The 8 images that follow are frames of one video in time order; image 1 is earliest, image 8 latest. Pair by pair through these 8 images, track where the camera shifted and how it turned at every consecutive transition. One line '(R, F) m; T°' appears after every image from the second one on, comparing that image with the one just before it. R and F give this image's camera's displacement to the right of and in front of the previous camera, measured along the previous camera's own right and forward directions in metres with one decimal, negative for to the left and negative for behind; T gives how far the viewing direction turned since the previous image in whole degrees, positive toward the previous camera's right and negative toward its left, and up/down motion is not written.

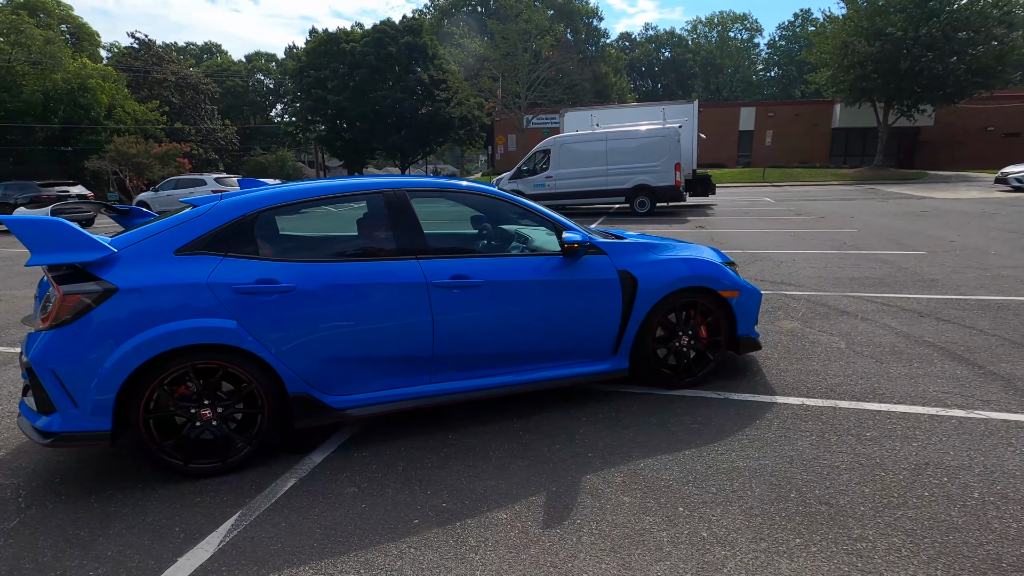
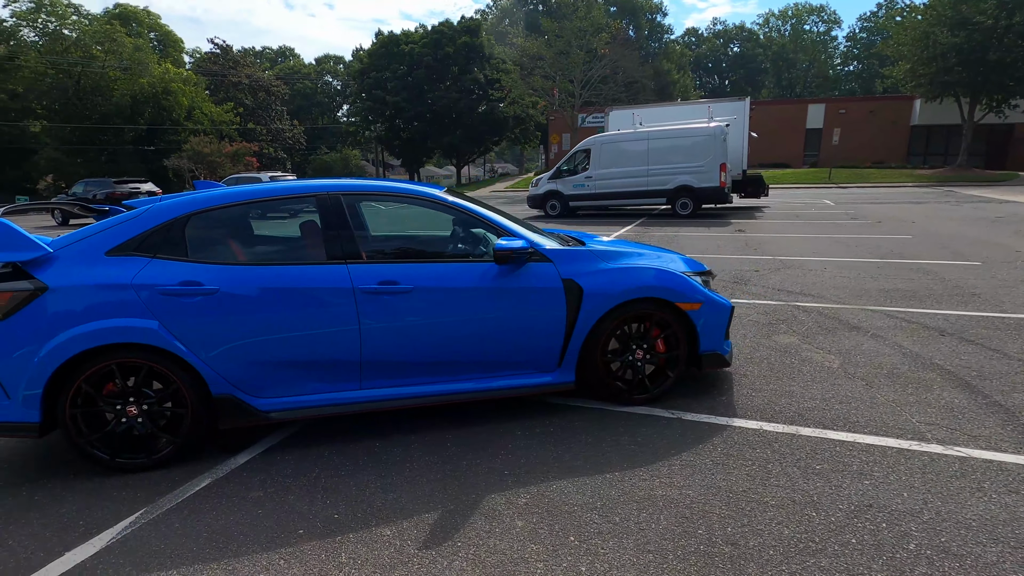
(+0.8, +0.2) m; -6°
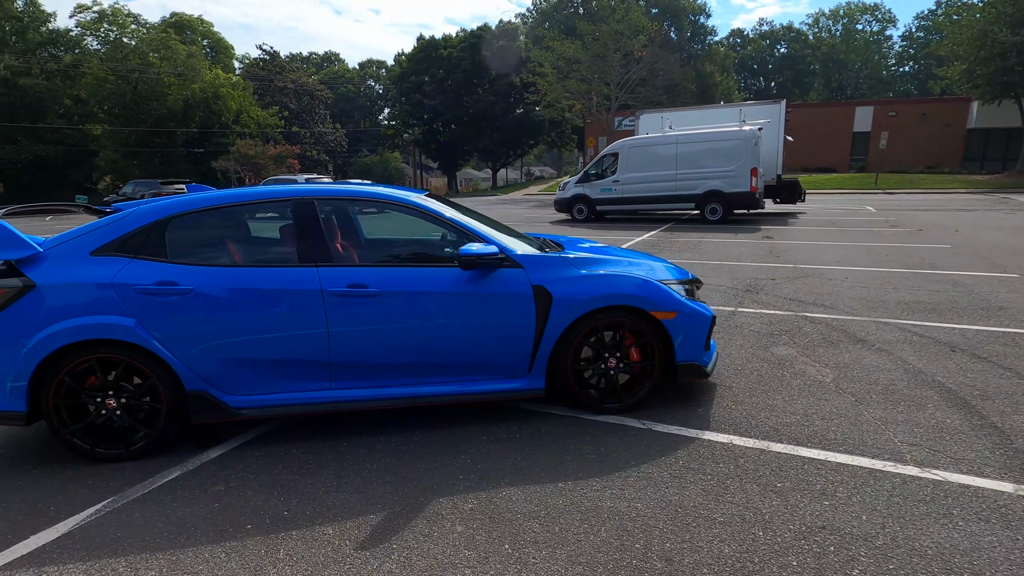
(+0.4, 0.0) m; -4°
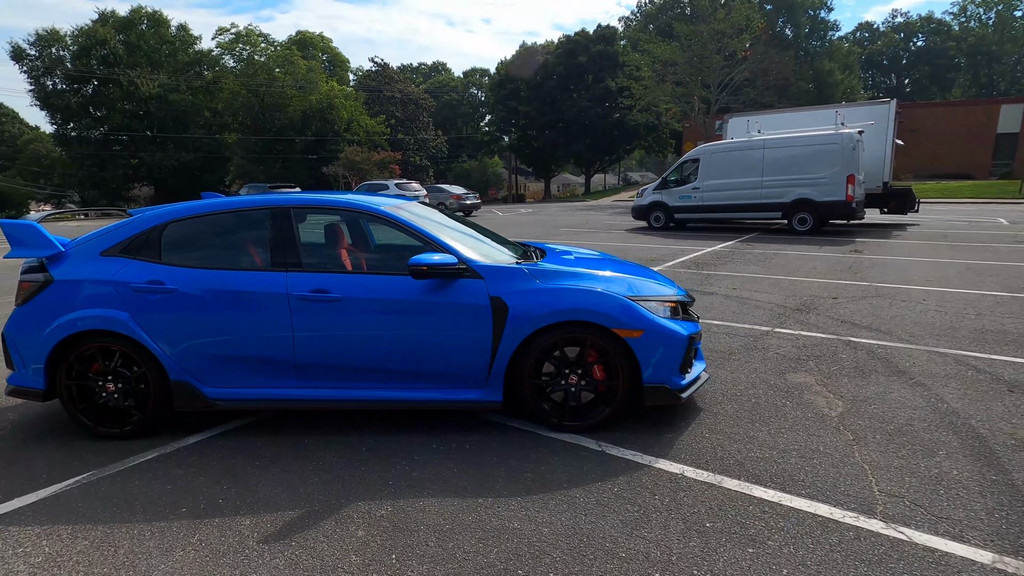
(+0.9, +0.1) m; -10°
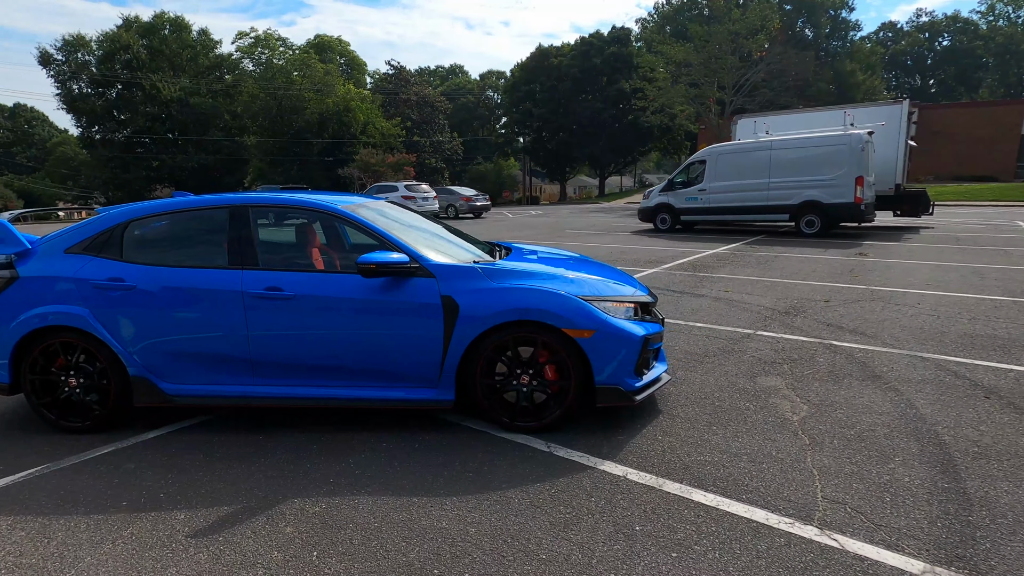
(+0.4, 0.0) m; -2°
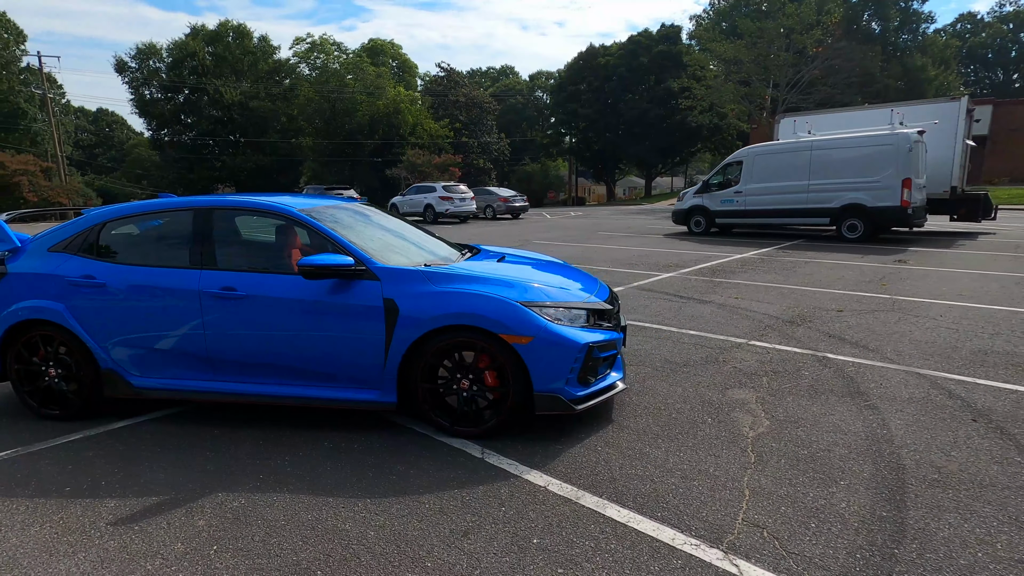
(+0.7, 0.0) m; -5°
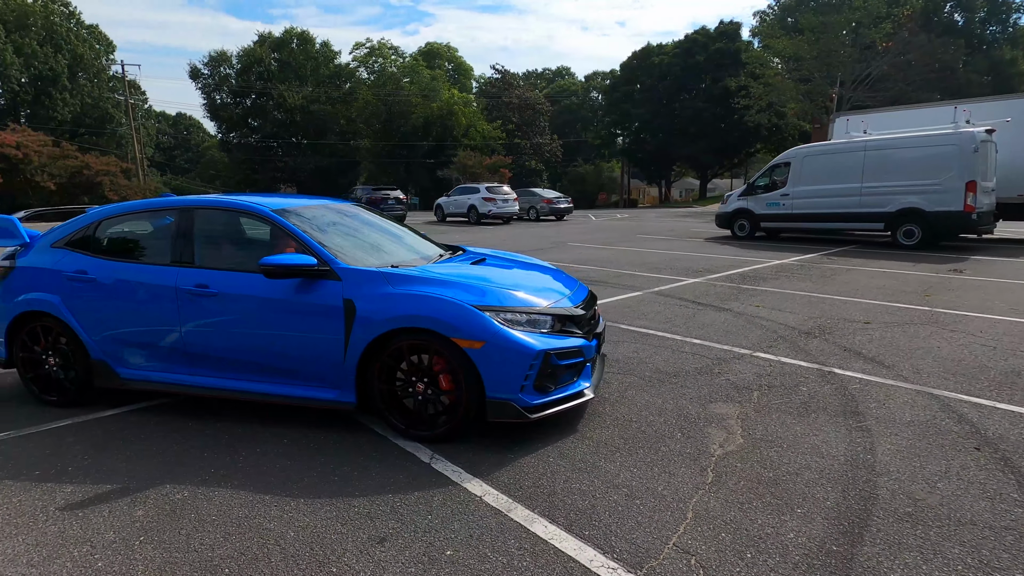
(+0.6, +0.1) m; -5°
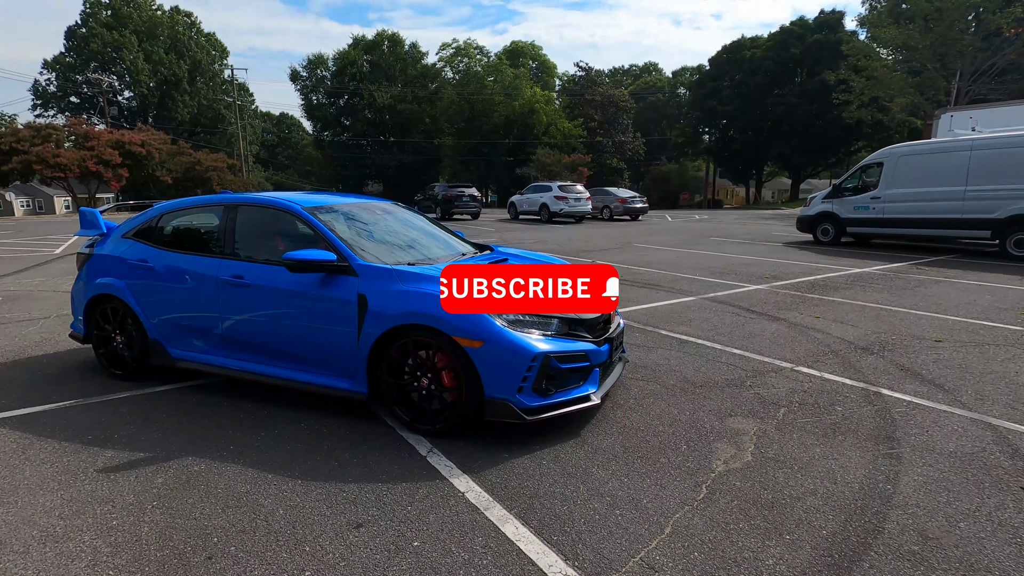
(+0.5, 0.0) m; -8°
